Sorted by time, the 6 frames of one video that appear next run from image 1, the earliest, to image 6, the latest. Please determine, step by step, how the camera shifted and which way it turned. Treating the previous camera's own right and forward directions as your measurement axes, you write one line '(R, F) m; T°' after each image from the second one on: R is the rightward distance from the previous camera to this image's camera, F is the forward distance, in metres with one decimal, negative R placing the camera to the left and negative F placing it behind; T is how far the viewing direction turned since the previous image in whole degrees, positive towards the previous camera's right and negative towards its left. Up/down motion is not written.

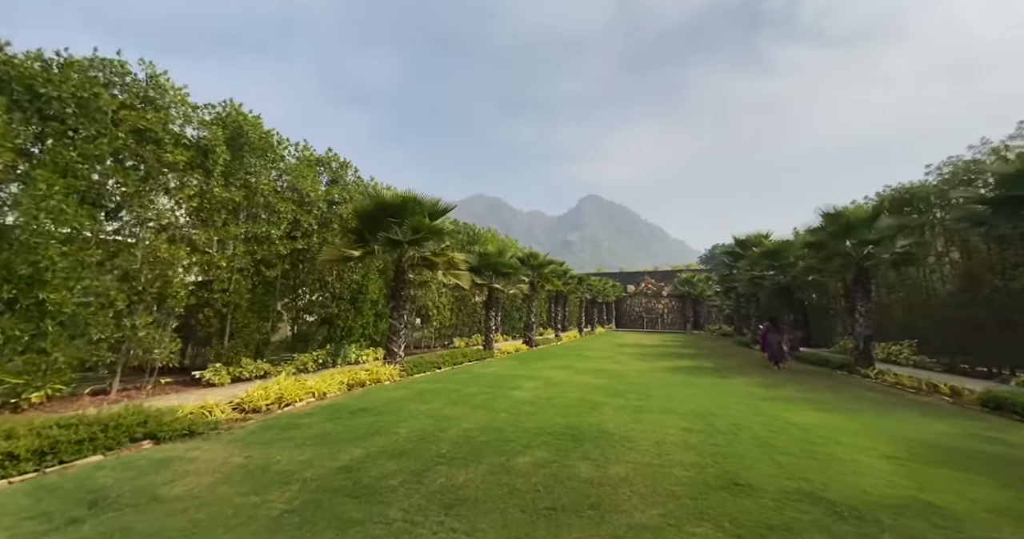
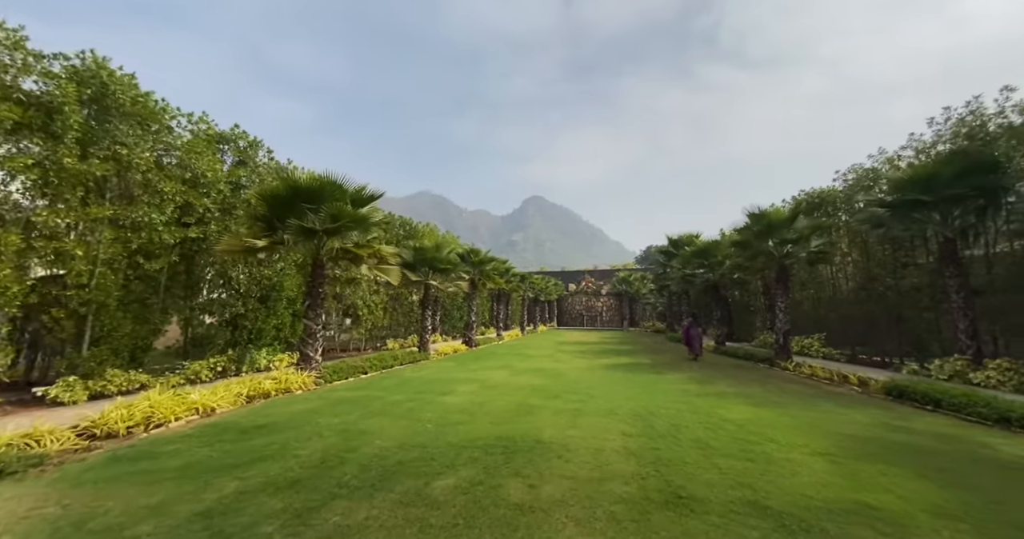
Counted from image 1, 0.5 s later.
(+0.2, +0.6) m; +8°
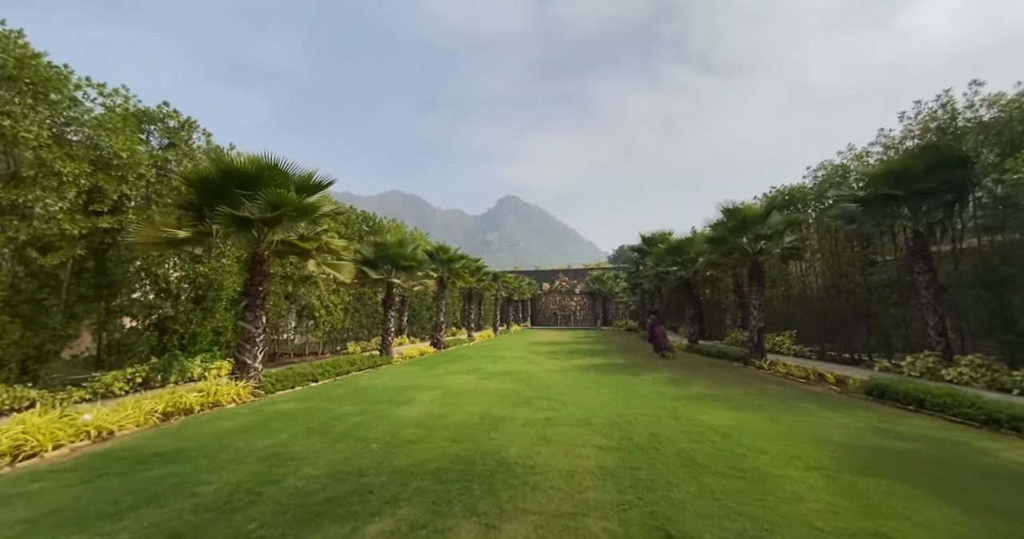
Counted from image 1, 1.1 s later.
(+0.2, +0.7) m; +4°
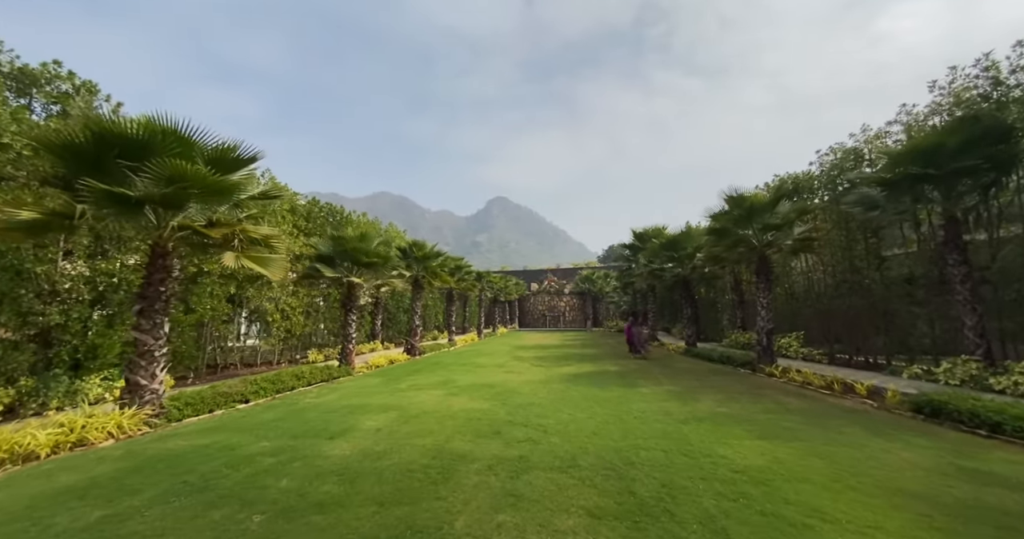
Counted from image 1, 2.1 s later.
(+0.3, +1.4) m; +1°
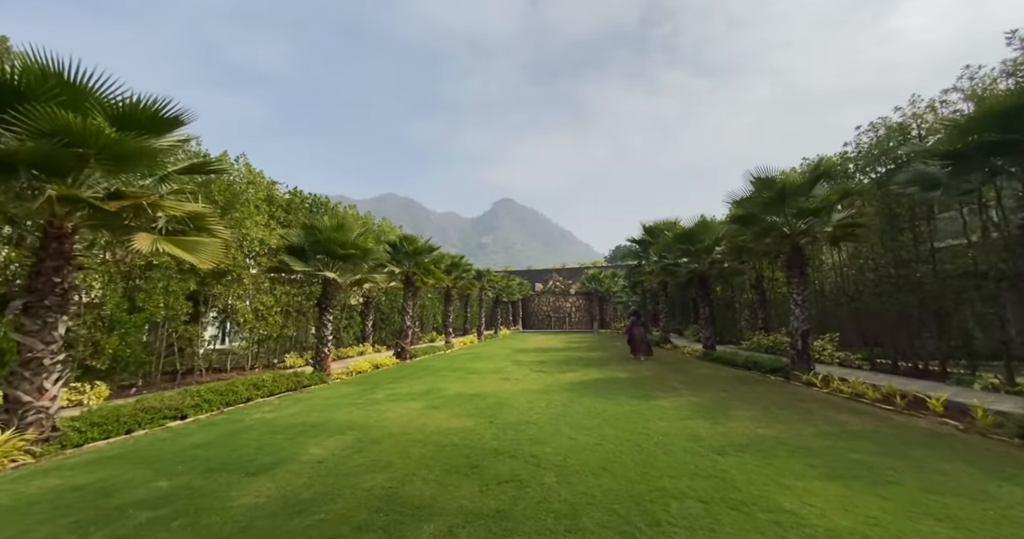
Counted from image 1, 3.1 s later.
(+0.2, +1.3) m; -1°
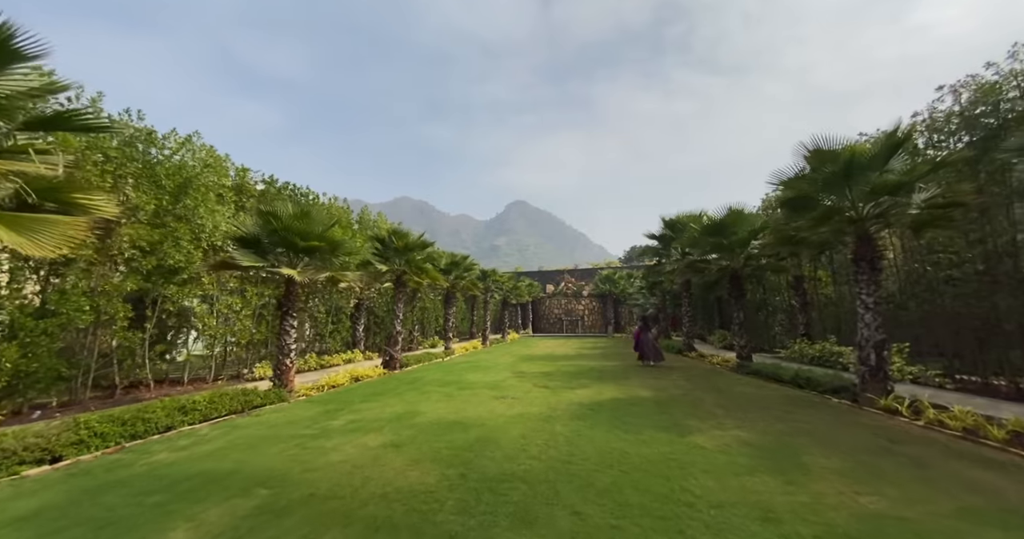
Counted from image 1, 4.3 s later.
(+0.3, +1.7) m; -2°
